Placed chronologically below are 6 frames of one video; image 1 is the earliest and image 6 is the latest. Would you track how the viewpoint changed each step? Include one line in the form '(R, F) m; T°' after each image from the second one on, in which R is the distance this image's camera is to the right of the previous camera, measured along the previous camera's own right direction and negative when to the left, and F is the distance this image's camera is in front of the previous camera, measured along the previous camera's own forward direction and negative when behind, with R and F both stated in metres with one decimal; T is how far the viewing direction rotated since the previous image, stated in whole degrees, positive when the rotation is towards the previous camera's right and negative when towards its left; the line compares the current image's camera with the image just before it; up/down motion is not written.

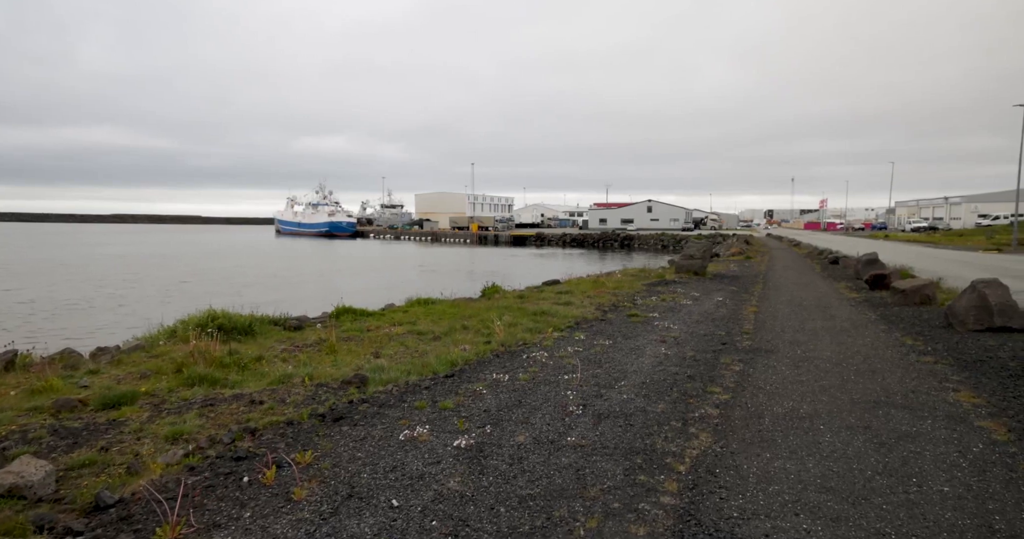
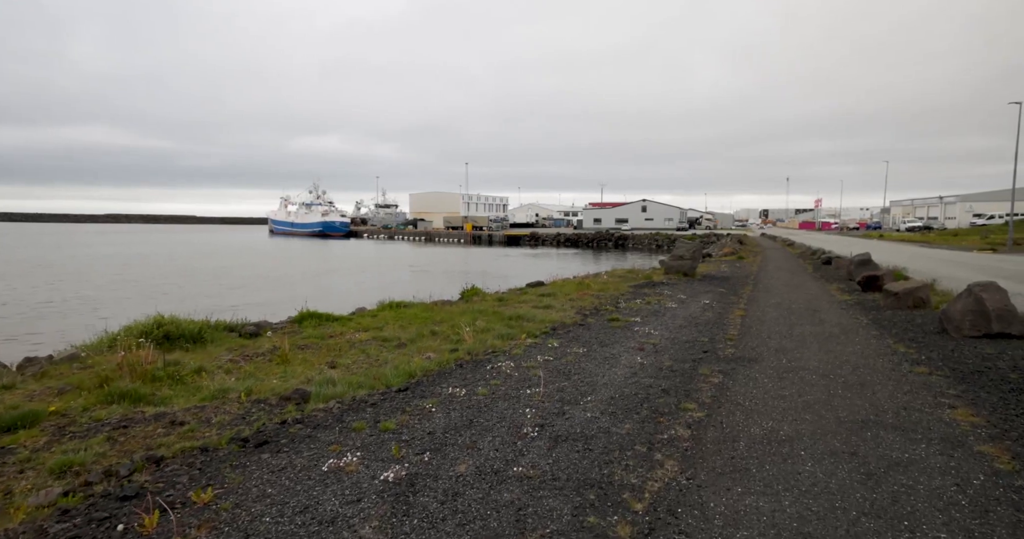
(+0.4, +0.6) m; 0°
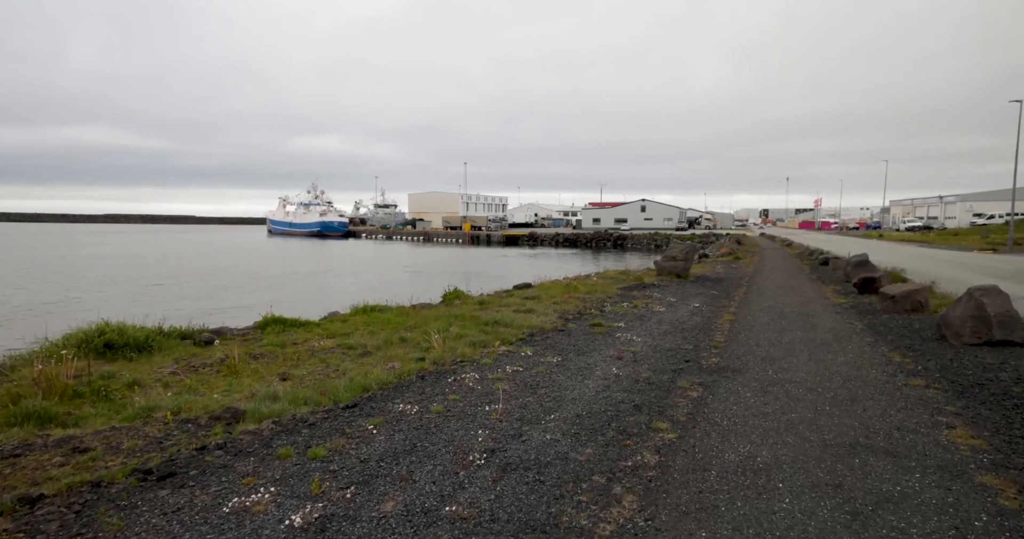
(+0.5, +0.6) m; 0°
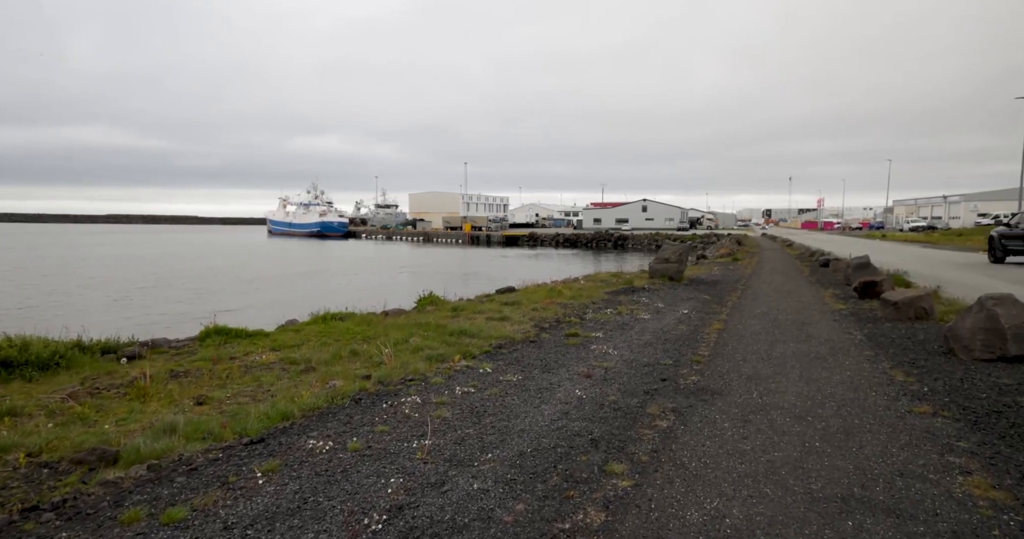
(+0.6, +1.0) m; 0°
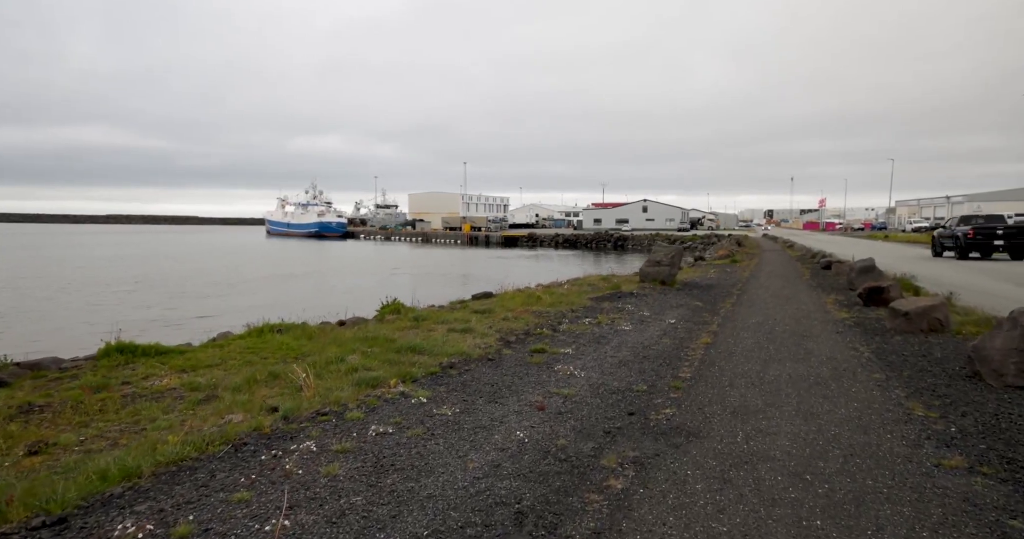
(+0.7, +1.4) m; 0°
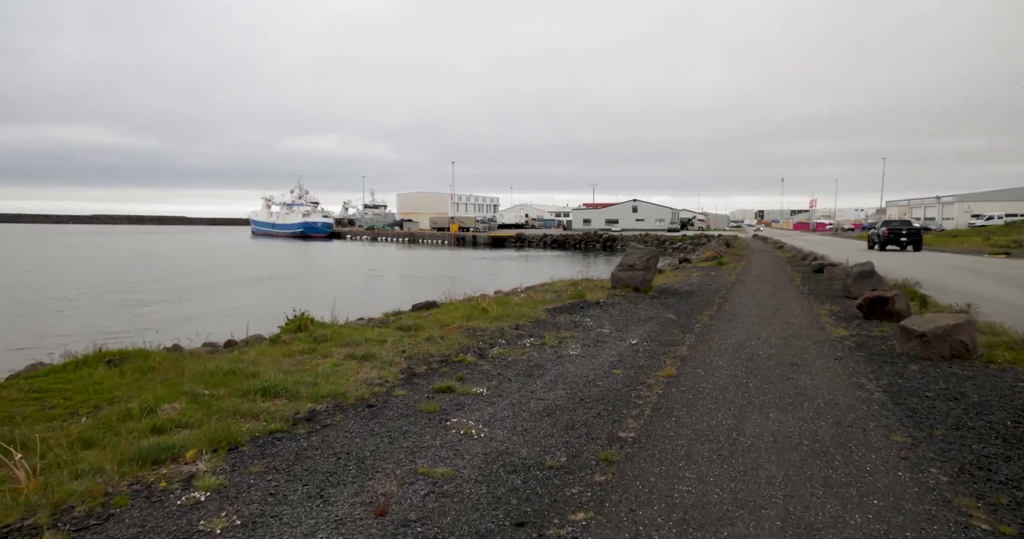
(+1.2, +2.5) m; +1°
